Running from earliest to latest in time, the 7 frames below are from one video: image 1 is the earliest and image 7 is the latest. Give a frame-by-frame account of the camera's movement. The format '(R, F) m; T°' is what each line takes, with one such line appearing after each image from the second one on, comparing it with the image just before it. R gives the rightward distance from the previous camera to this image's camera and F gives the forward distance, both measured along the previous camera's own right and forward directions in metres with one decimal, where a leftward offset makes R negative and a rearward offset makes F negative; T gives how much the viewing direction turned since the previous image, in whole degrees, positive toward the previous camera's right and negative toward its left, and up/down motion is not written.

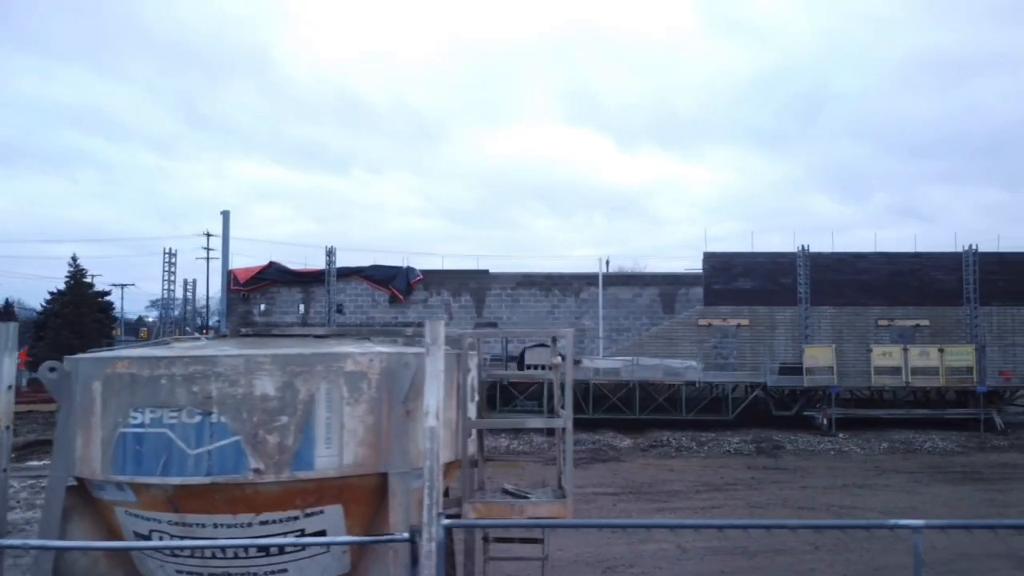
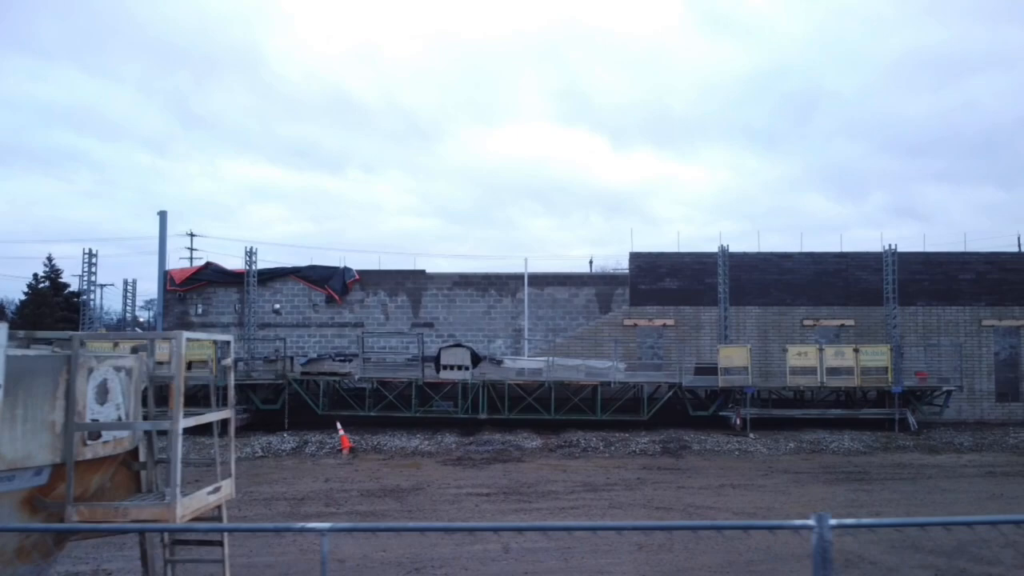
(+2.2, 0.0) m; 0°
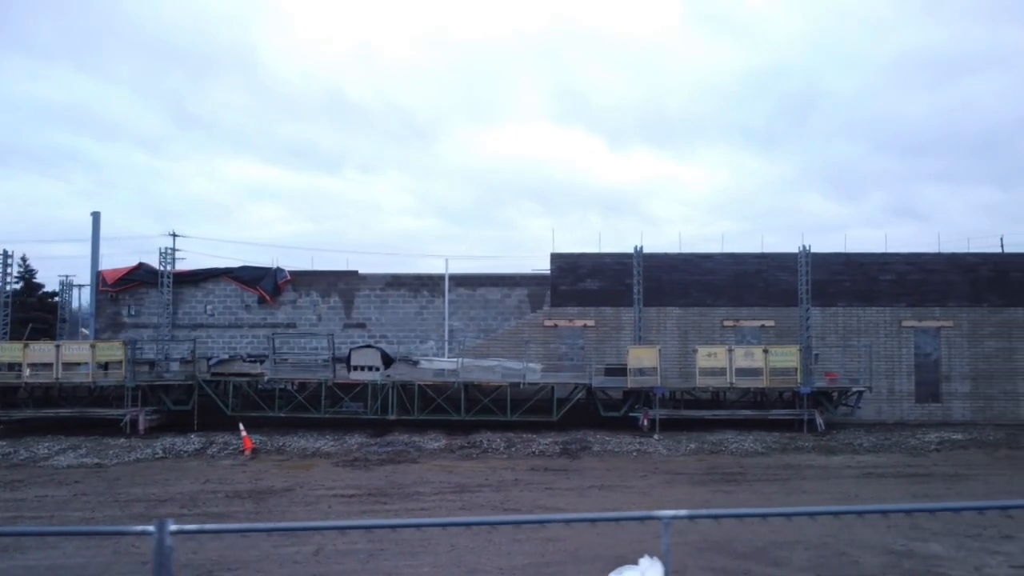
(+2.3, 0.0) m; 0°
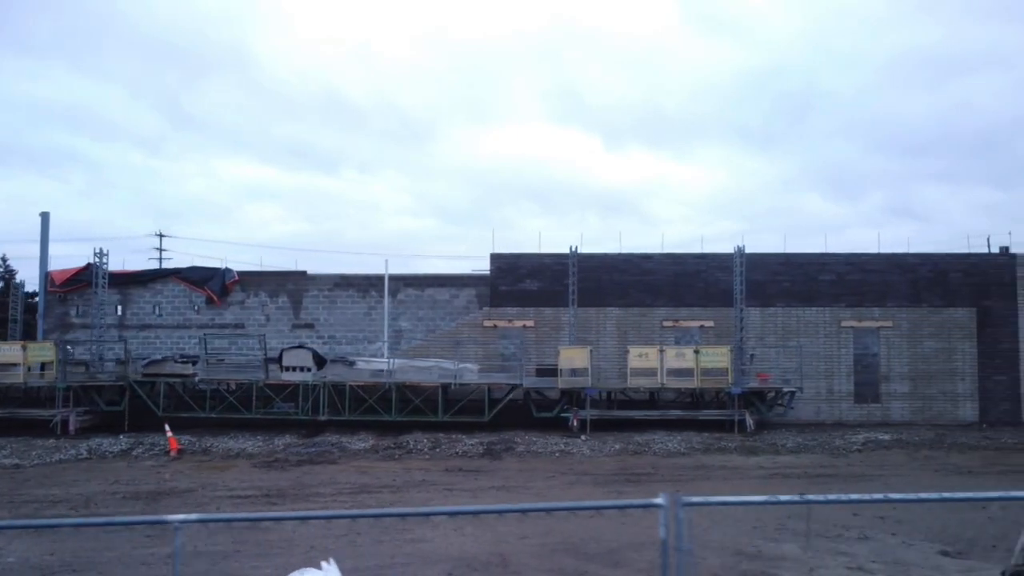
(+1.7, 0.0) m; 0°
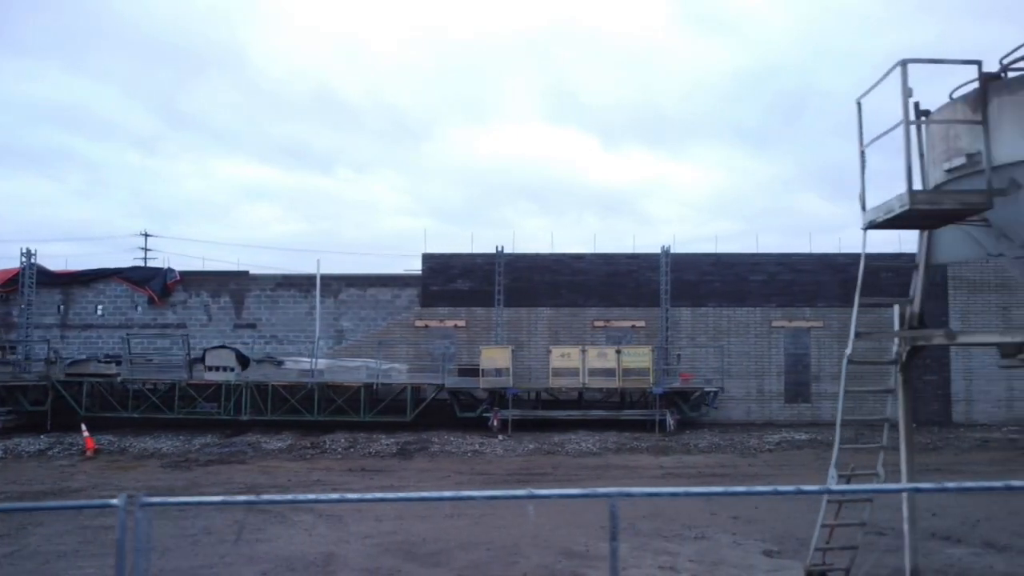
(+2.0, 0.0) m; 0°
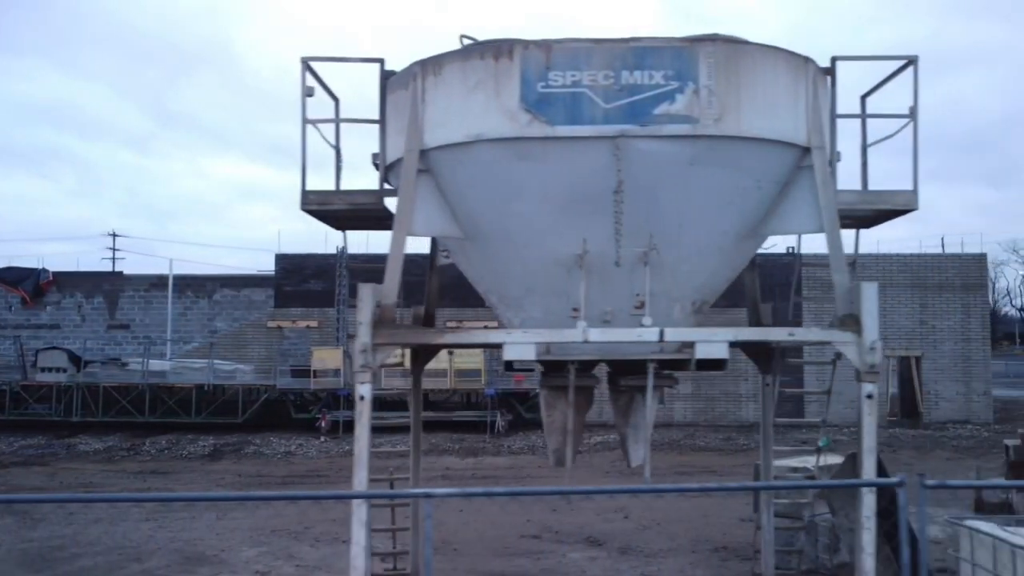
(+4.2, +0.1) m; 0°
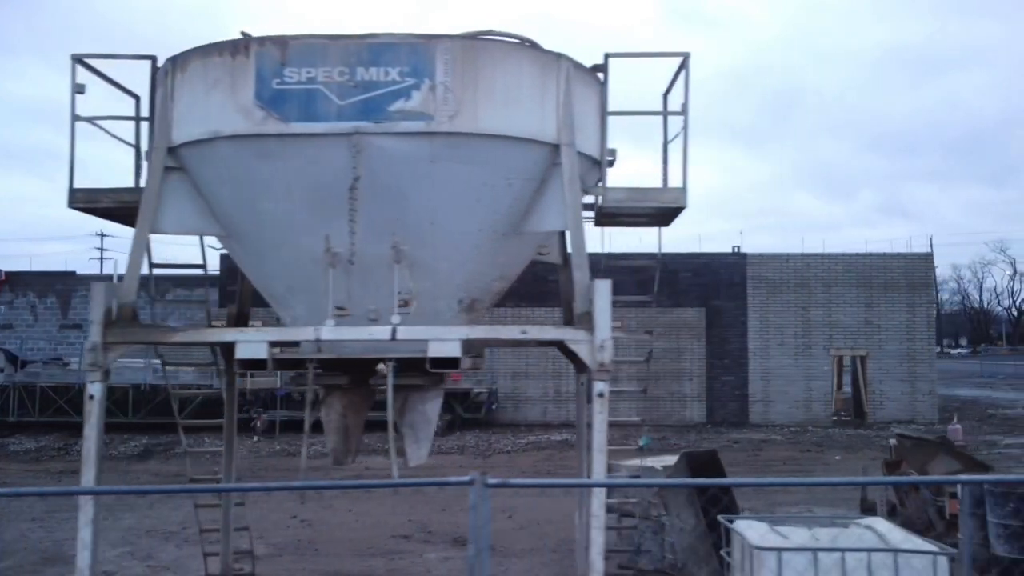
(+1.6, 0.0) m; 0°
